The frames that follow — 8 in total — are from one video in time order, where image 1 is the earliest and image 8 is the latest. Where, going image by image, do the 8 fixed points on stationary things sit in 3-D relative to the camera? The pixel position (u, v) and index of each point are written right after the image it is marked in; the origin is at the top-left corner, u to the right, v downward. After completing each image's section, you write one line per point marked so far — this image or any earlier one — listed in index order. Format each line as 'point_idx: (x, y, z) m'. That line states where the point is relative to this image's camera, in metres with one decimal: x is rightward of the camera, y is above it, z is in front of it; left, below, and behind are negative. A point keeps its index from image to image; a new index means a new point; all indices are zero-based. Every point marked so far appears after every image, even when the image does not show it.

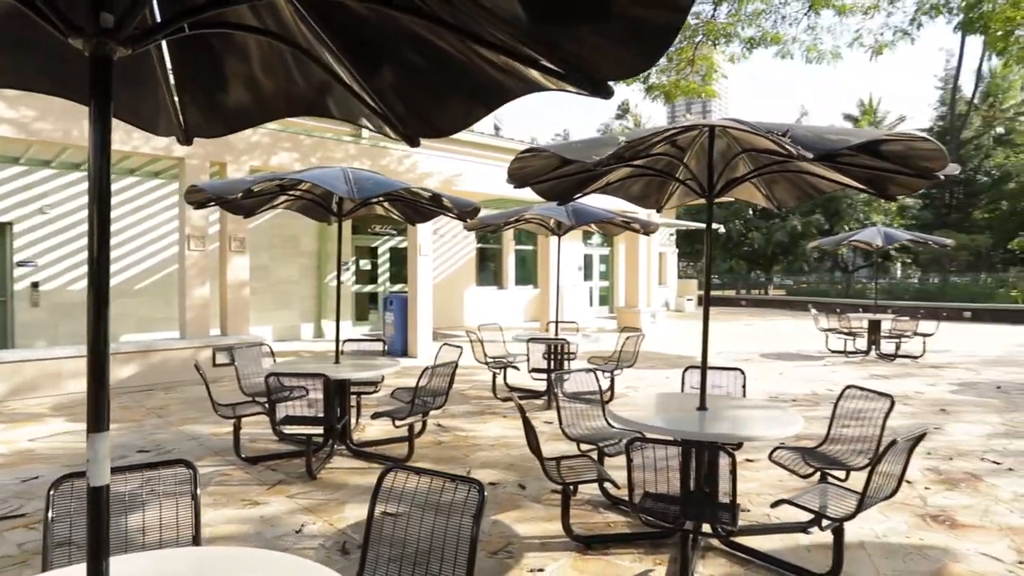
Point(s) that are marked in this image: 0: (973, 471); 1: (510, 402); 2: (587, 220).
0: (+3.6, -1.4, +5.0) m
1: (0.0, -1.3, +7.4) m
2: (+0.9, +0.8, +7.3) m
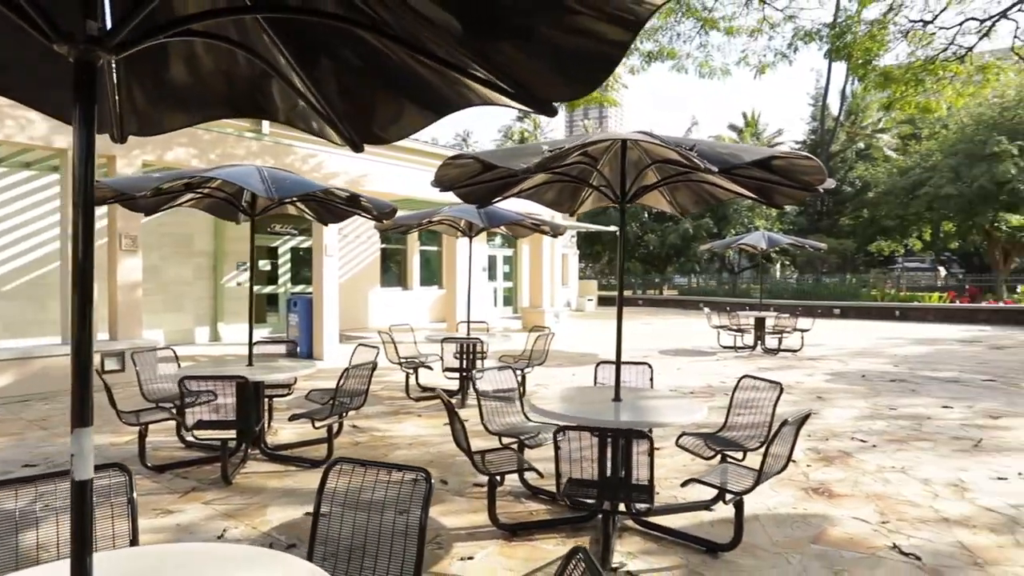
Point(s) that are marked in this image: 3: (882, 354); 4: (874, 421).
0: (+2.9, -1.4, +5.7) m
1: (-1.0, -1.3, +7.5) m
2: (-0.1, +0.8, +7.5) m
3: (+6.5, -1.2, +11.4) m
4: (+3.7, -1.4, +6.6) m
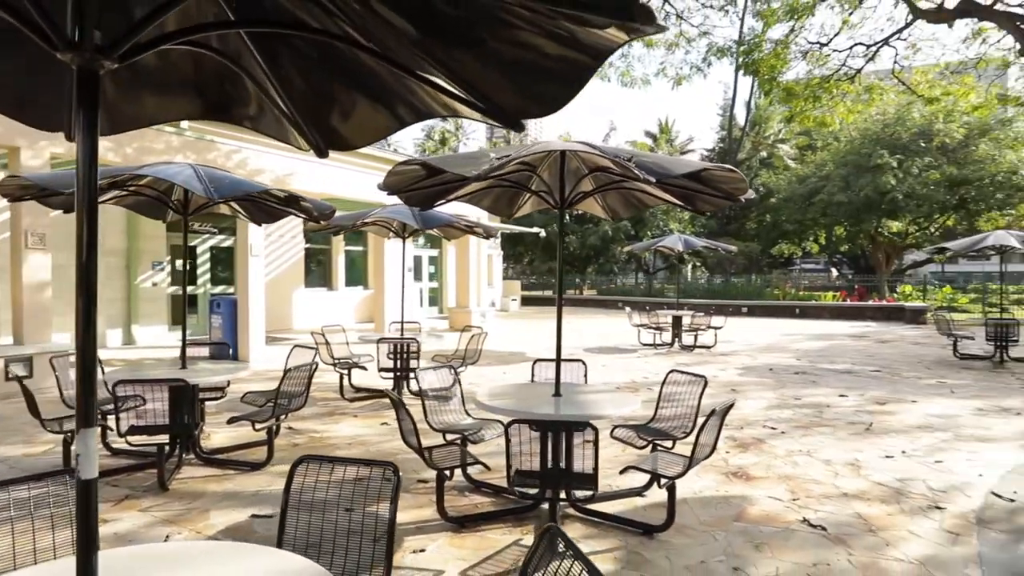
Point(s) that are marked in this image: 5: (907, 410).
0: (+2.3, -1.4, +6.2) m
1: (-1.8, -1.3, +7.5) m
2: (-0.9, +0.8, +7.7) m
3: (+5.2, -1.2, +12.3) m
4: (+3.0, -1.4, +7.2) m
5: (+4.4, -1.3, +7.2) m
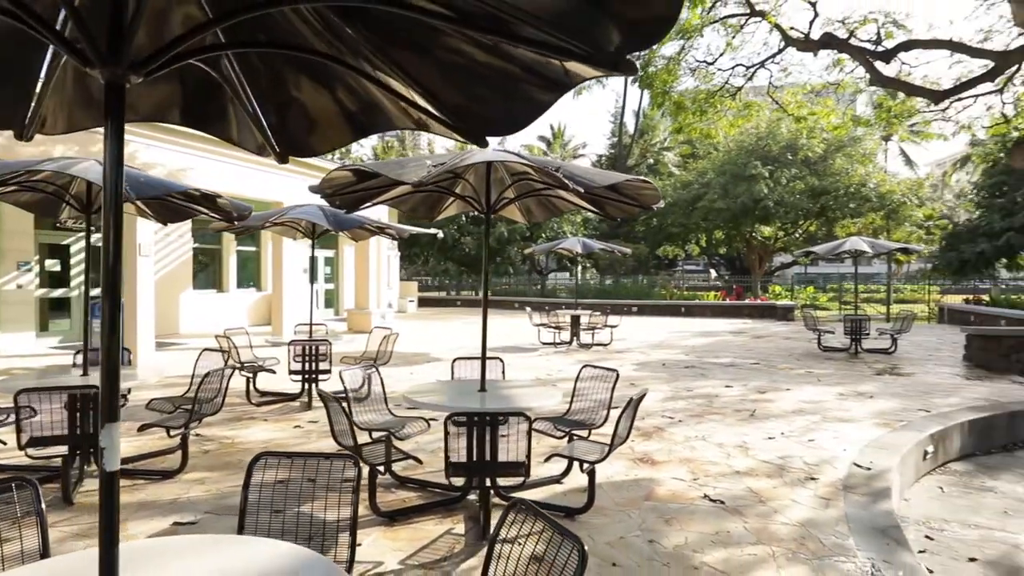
0: (+1.5, -1.4, +6.7) m
1: (-2.8, -1.3, +7.3) m
2: (-2.0, +0.7, +7.7) m
3: (+3.3, -1.2, +13.2) m
4: (+2.0, -1.4, +7.9) m
5: (+3.3, -1.4, +8.0) m
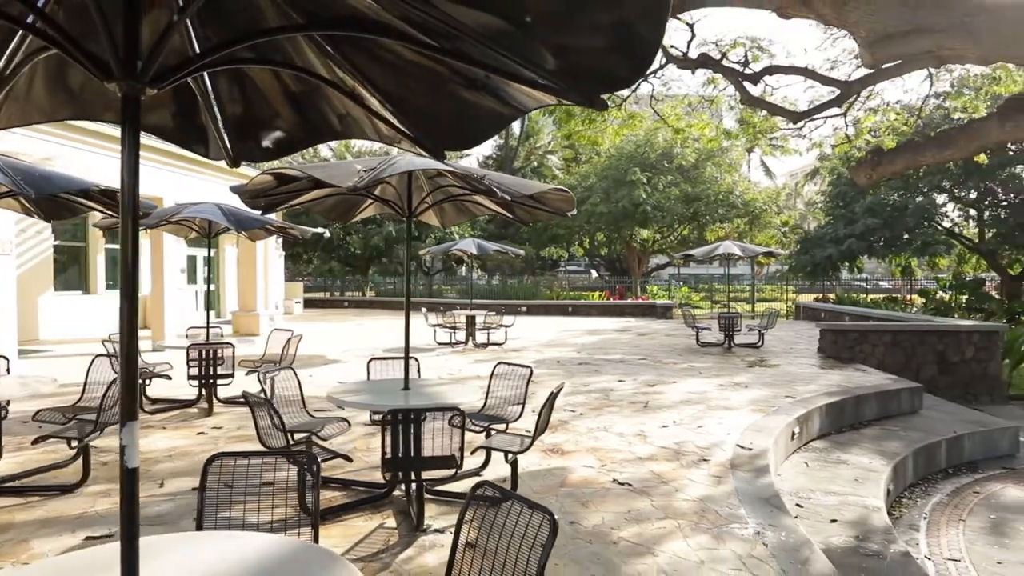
0: (+0.6, -1.4, +7.1) m
1: (-3.8, -1.4, +7.0) m
2: (-3.0, +0.7, +7.4) m
3: (+1.1, -1.2, +13.8) m
4: (+0.8, -1.4, +8.4) m
5: (+2.1, -1.4, +8.7) m
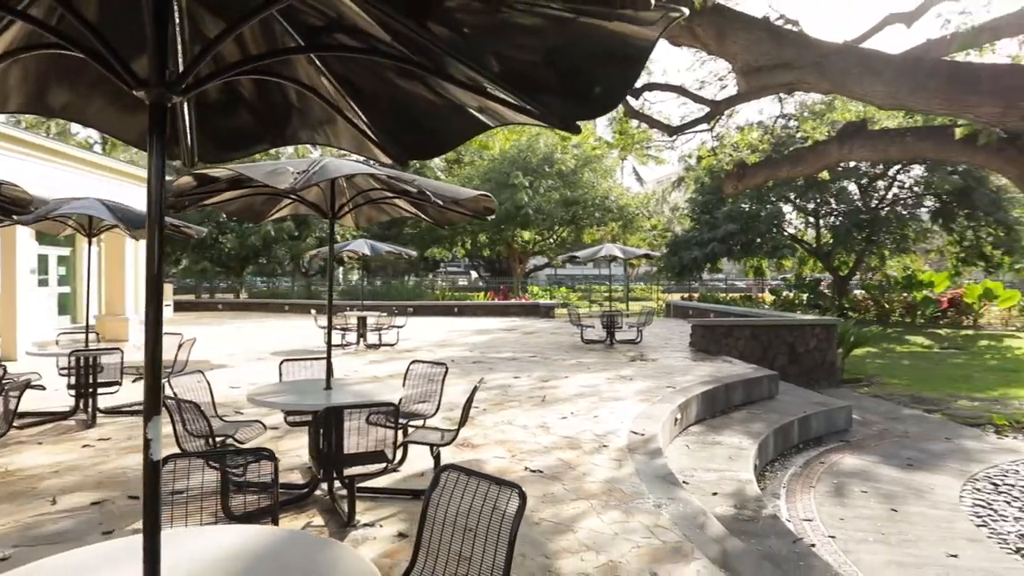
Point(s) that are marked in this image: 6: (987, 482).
0: (-0.5, -1.4, +7.4) m
1: (-4.7, -1.4, +6.4) m
2: (-4.1, +0.7, +7.0) m
3: (-1.2, -1.2, +14.1) m
4: (-0.5, -1.4, +8.7) m
5: (+0.7, -1.4, +9.3) m
6: (+5.0, -2.1, +6.9) m
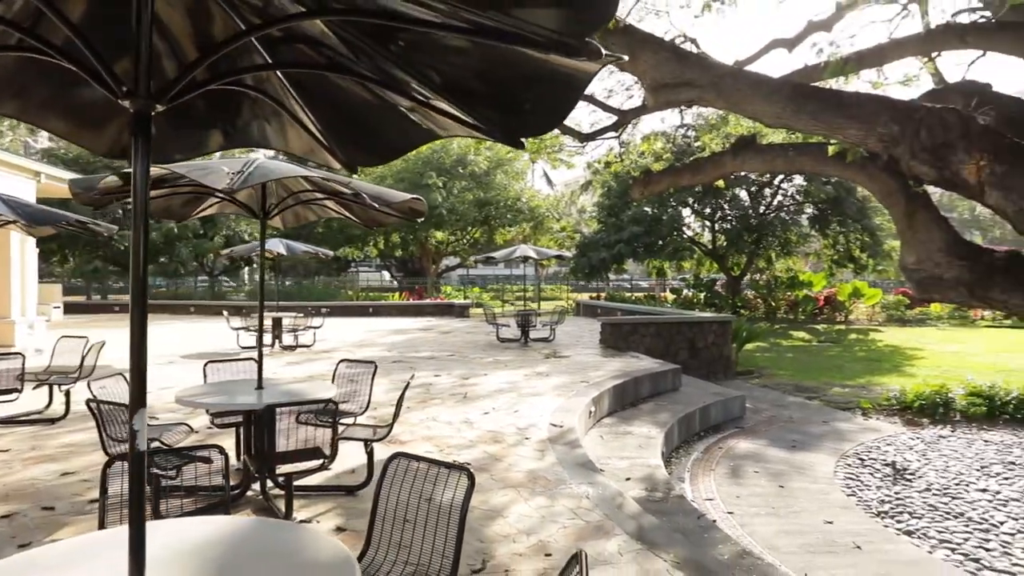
0: (-1.4, -1.5, +7.6) m
1: (-5.4, -1.4, +6.0) m
2: (-4.9, +0.7, +6.7) m
3: (-3.0, -1.2, +14.1) m
4: (-1.6, -1.4, +8.8) m
5: (-0.4, -1.4, +9.6) m
6: (+4.2, -2.1, +7.8) m
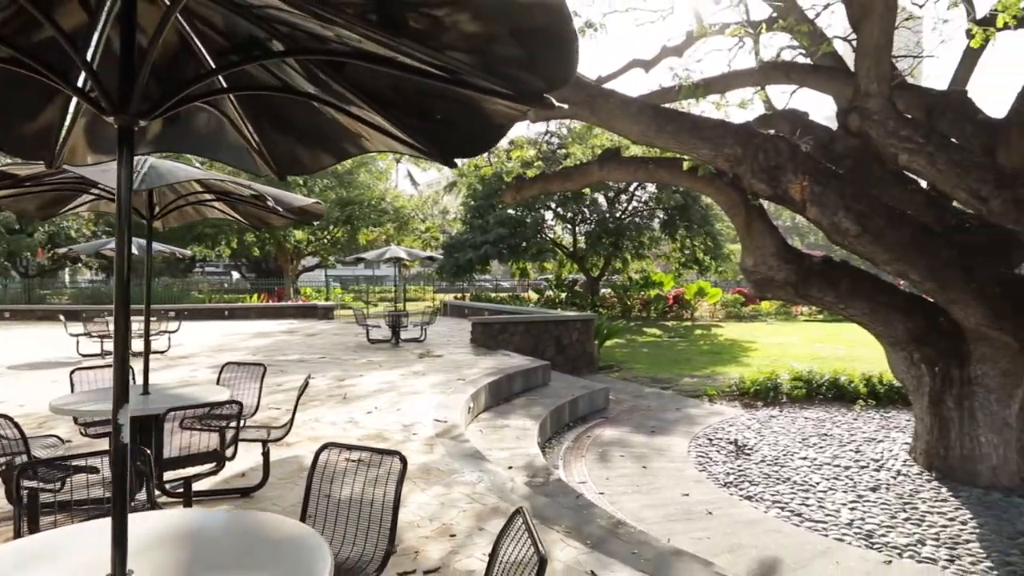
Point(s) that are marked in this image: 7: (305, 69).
0: (-2.8, -1.5, +7.4) m
1: (-6.4, -1.4, +5.0) m
2: (-6.0, +0.7, +5.8) m
3: (-5.7, -1.2, +13.4) m
4: (-3.2, -1.4, +8.6) m
5: (-2.2, -1.4, +9.6) m
6: (+2.6, -2.1, +8.9) m
7: (-0.9, +0.9, +2.8) m
